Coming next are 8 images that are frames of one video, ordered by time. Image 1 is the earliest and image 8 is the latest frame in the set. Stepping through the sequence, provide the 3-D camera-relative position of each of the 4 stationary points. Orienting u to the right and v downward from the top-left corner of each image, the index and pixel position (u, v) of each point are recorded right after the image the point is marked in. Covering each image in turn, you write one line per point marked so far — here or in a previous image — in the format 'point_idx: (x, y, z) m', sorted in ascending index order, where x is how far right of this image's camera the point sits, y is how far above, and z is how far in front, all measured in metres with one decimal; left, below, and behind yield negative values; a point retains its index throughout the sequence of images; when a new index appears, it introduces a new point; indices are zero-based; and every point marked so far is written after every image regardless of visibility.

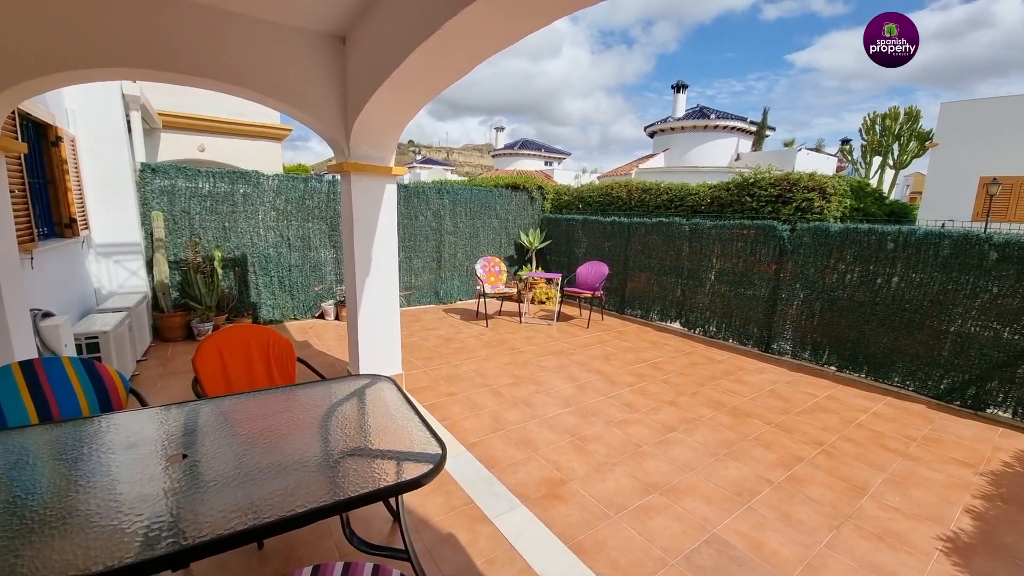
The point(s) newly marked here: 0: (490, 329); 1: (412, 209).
0: (-0.3, -0.6, +5.9) m
1: (-1.7, +1.3, +7.2) m
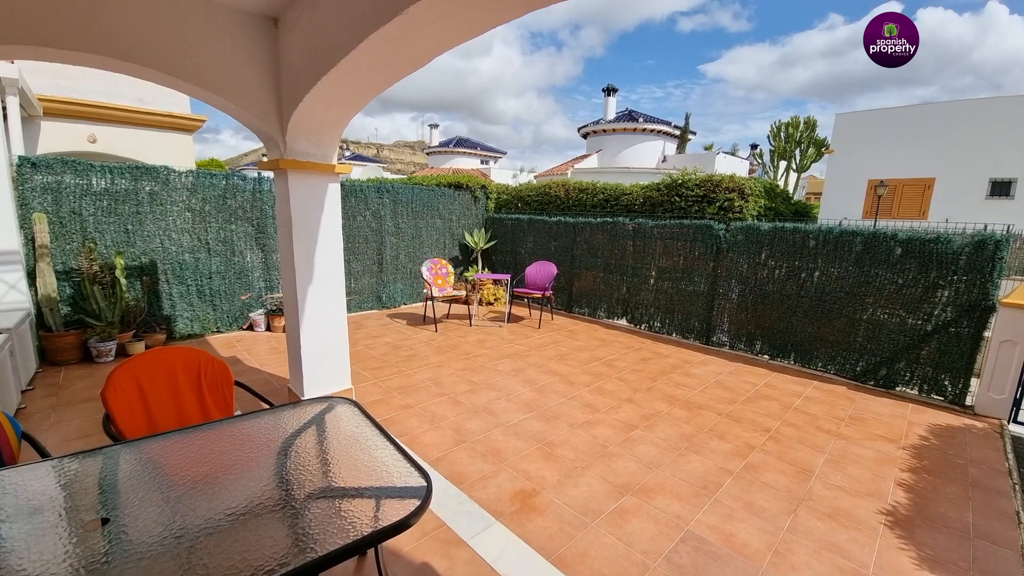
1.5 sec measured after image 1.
0: (-1.0, -0.6, +5.7) m
1: (-2.6, +1.3, +6.7) m
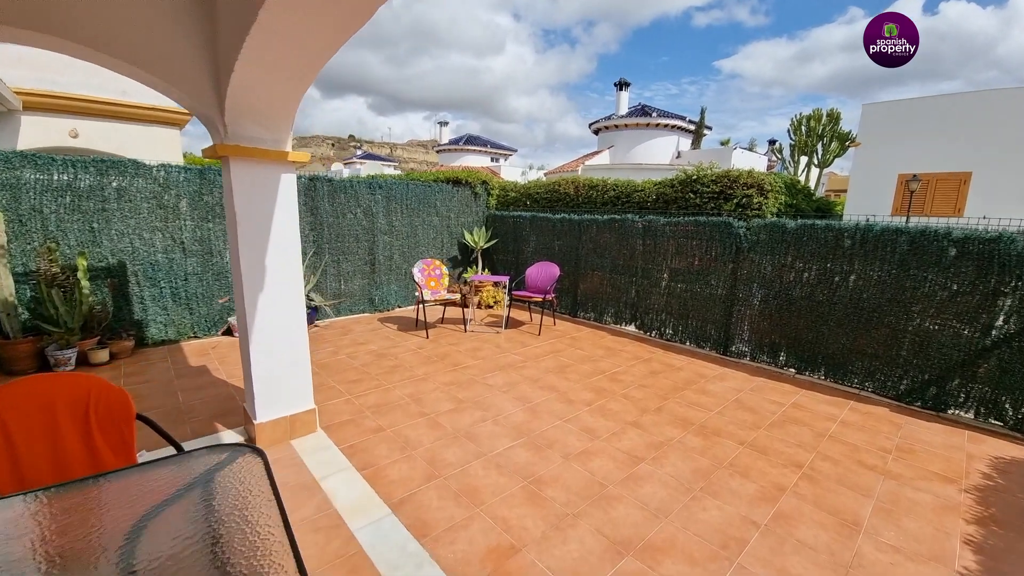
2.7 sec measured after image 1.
0: (-1.0, -0.7, +5.3) m
1: (-2.6, +1.2, +6.3) m
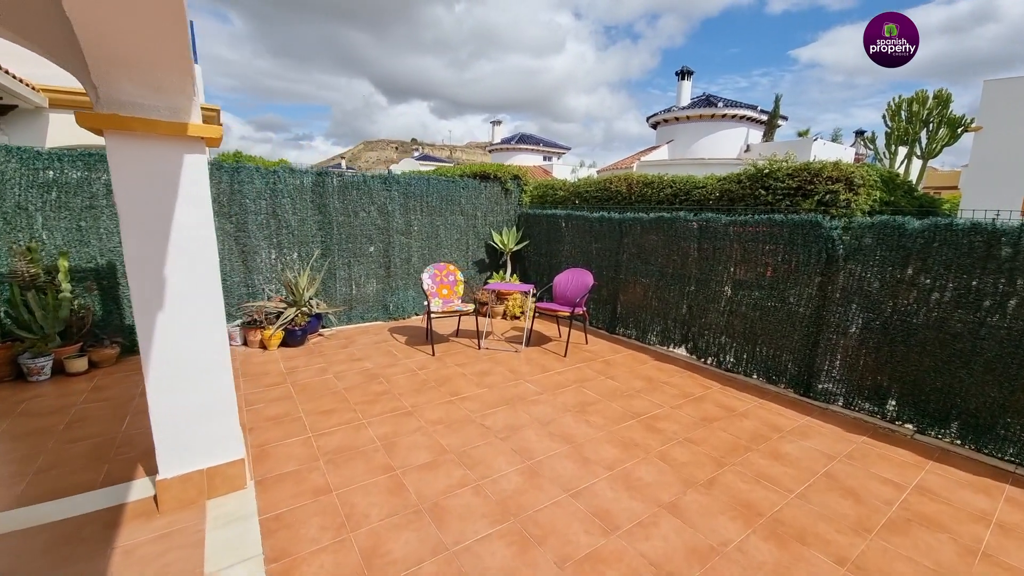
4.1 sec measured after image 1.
0: (-0.8, -0.8, +4.5) m
1: (-2.2, +1.2, +5.7) m
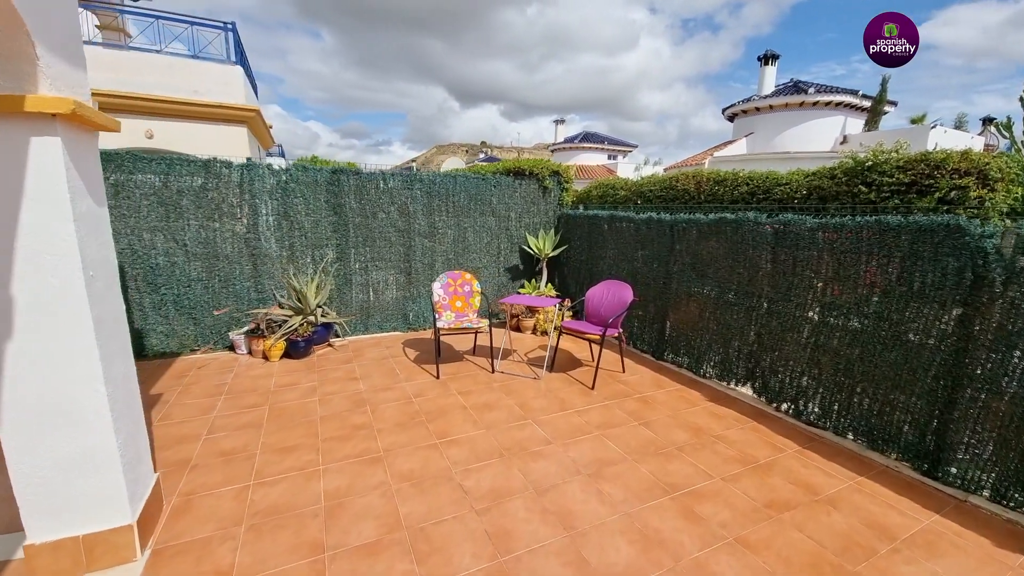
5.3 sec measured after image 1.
0: (-0.7, -0.9, +3.9) m
1: (-1.8, +1.1, +5.3) m
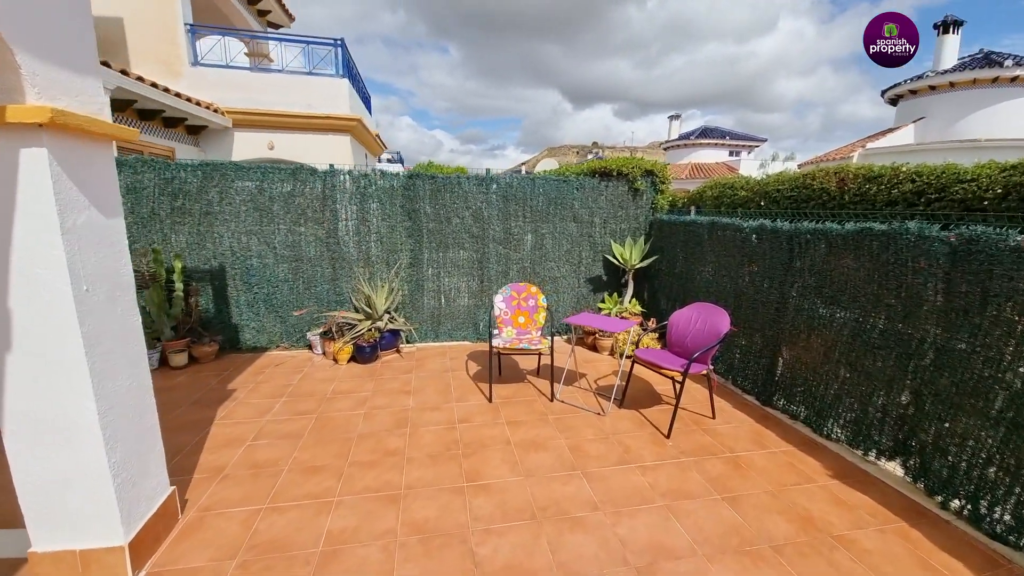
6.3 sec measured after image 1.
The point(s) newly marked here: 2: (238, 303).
0: (-0.2, -1.0, +3.5) m
1: (-0.9, +1.0, +5.2) m
2: (-3.2, -0.2, +4.9) m
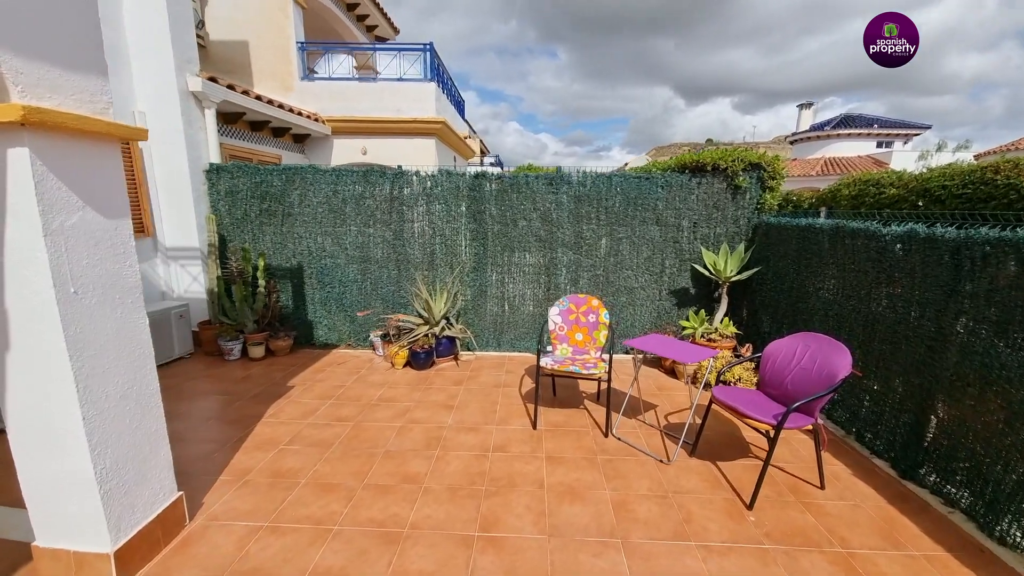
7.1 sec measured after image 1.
0: (+0.1, -1.1, +3.1) m
1: (0.0, +0.9, +4.9) m
2: (-2.4, -0.2, +5.1) m
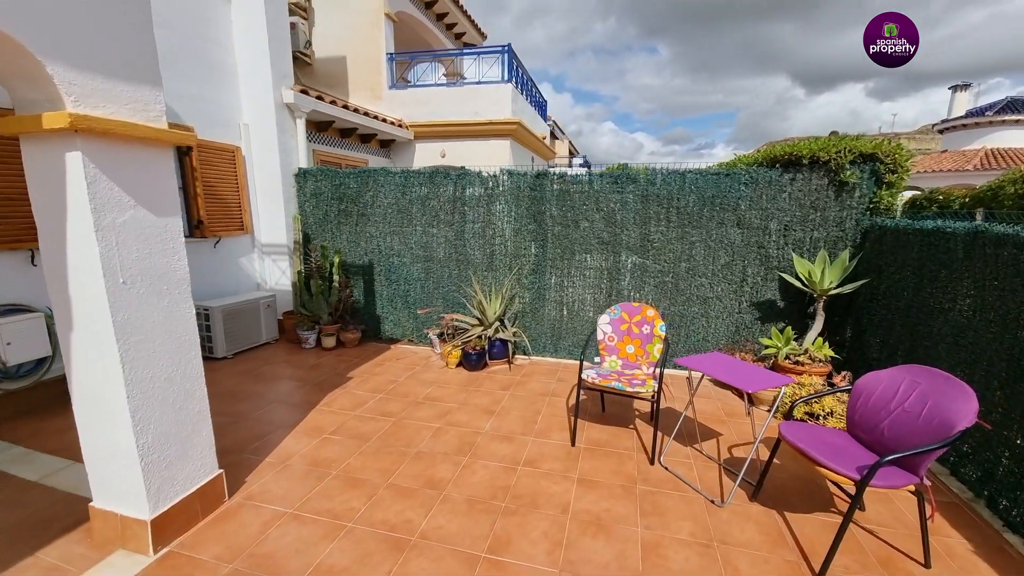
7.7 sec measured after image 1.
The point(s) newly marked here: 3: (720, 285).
0: (+0.4, -1.1, +2.9) m
1: (+0.6, +0.9, +4.6) m
2: (-1.7, -0.1, +5.3) m
3: (+2.2, 0.0, +4.4) m
